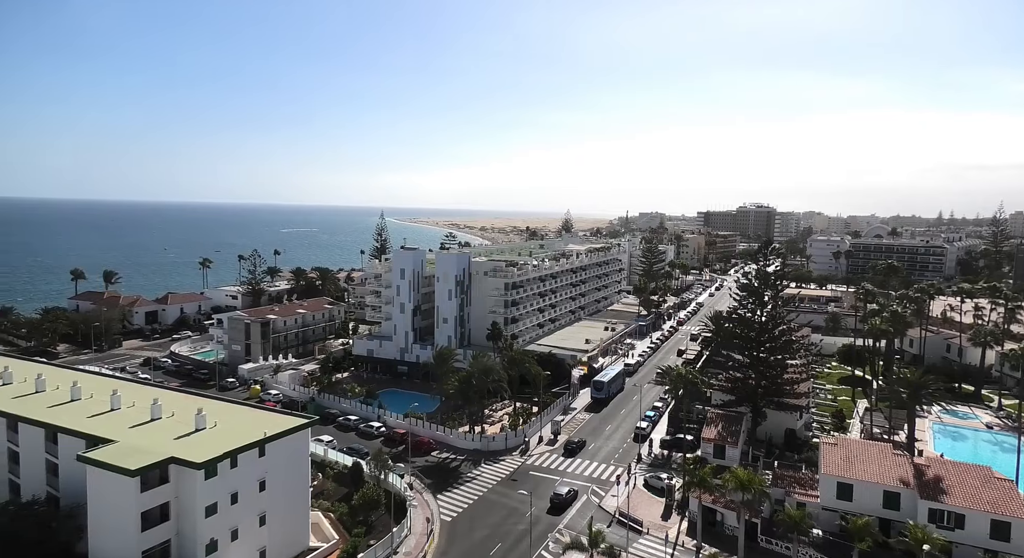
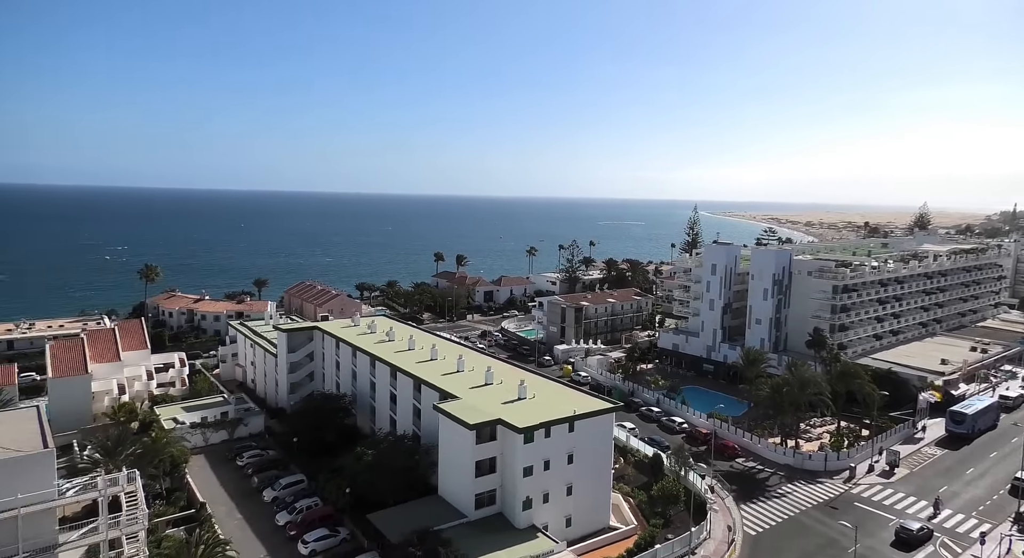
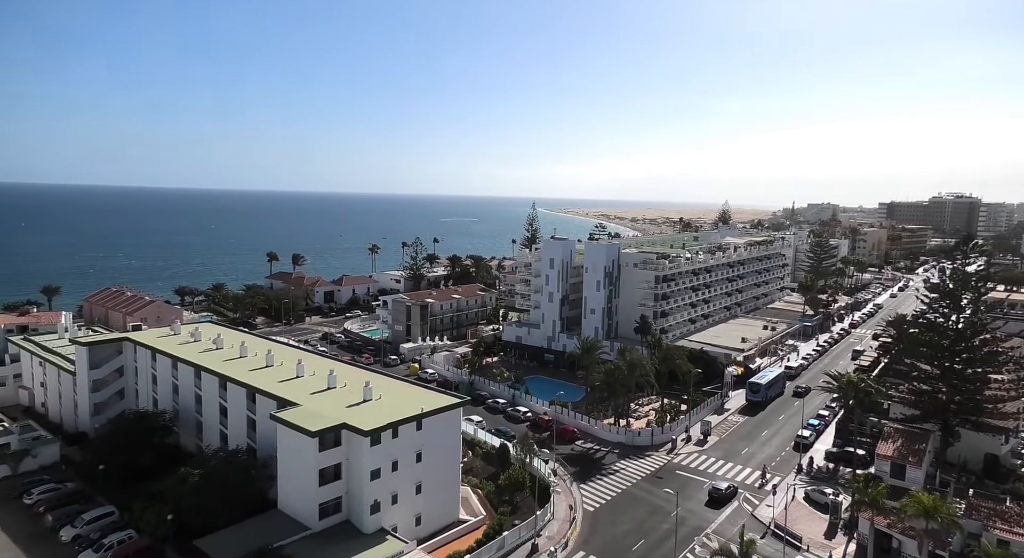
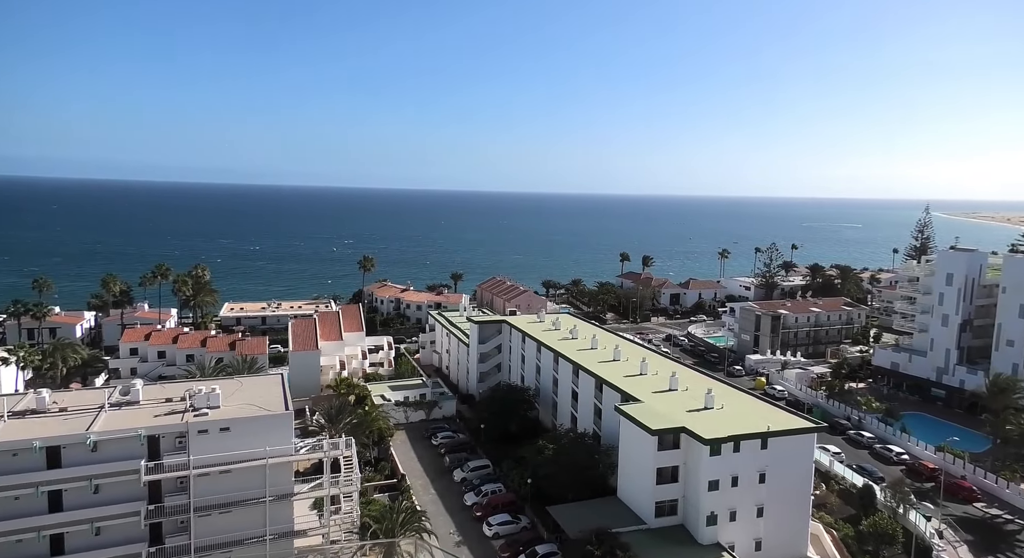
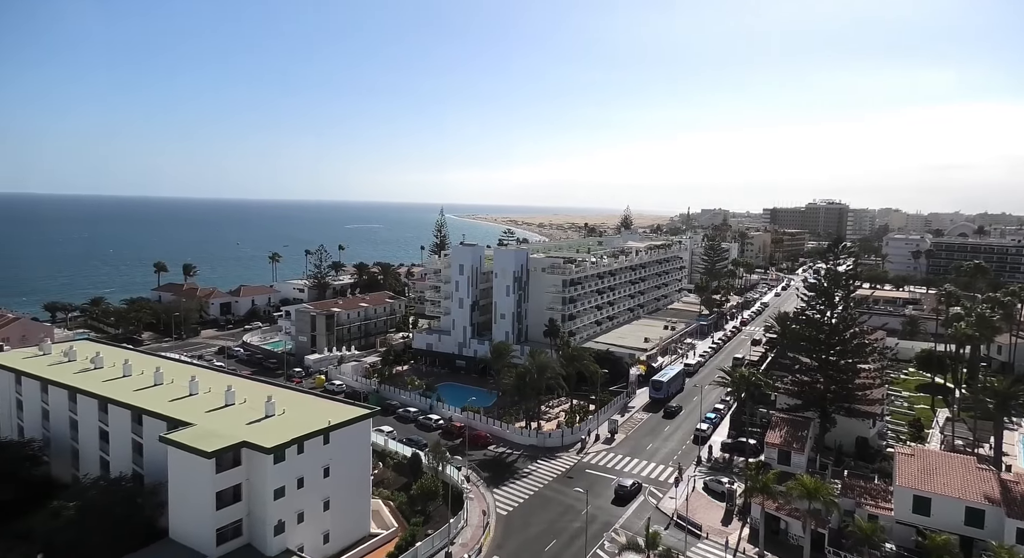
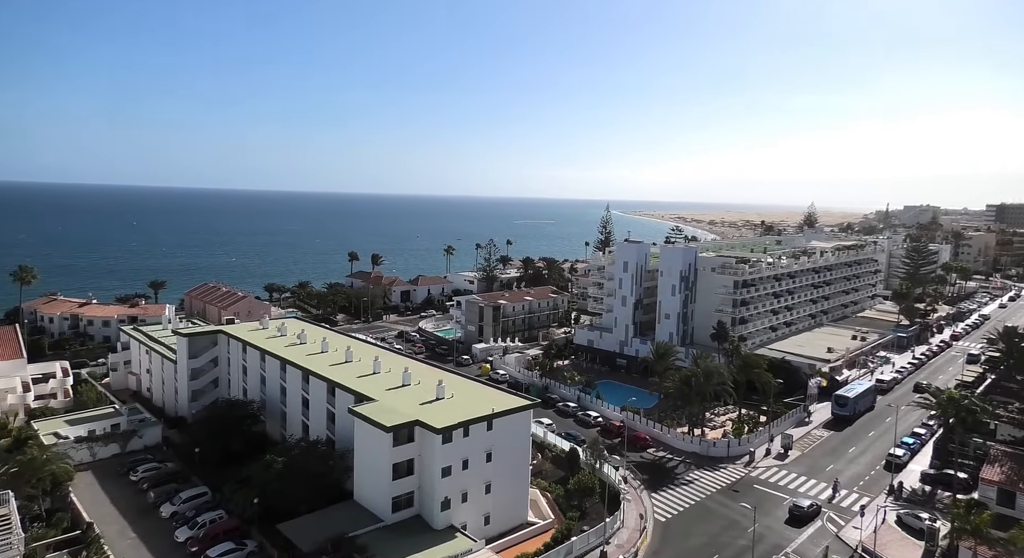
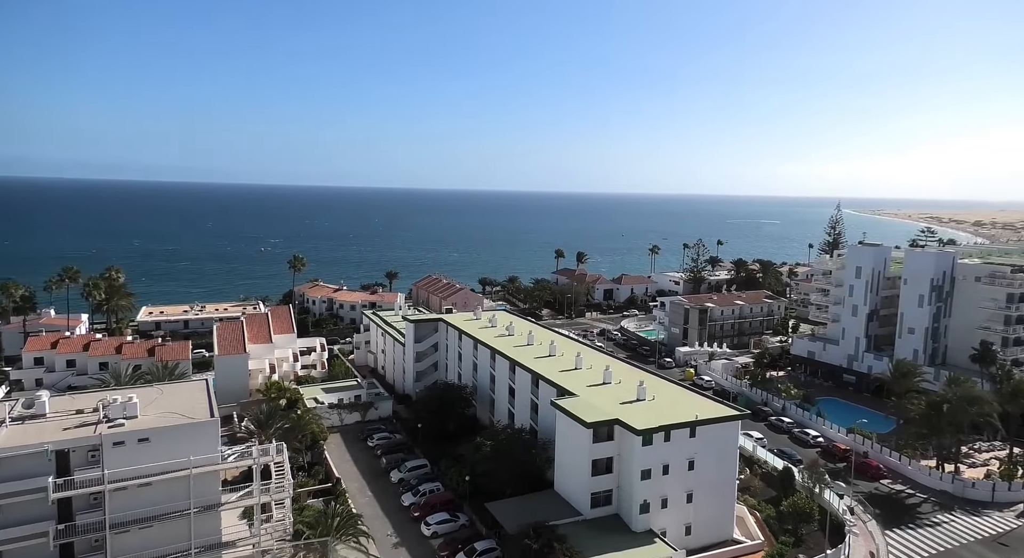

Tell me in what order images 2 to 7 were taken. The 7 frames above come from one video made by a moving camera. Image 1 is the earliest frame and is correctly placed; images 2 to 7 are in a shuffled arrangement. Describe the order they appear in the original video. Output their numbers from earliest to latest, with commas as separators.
5, 3, 6, 2, 7, 4
